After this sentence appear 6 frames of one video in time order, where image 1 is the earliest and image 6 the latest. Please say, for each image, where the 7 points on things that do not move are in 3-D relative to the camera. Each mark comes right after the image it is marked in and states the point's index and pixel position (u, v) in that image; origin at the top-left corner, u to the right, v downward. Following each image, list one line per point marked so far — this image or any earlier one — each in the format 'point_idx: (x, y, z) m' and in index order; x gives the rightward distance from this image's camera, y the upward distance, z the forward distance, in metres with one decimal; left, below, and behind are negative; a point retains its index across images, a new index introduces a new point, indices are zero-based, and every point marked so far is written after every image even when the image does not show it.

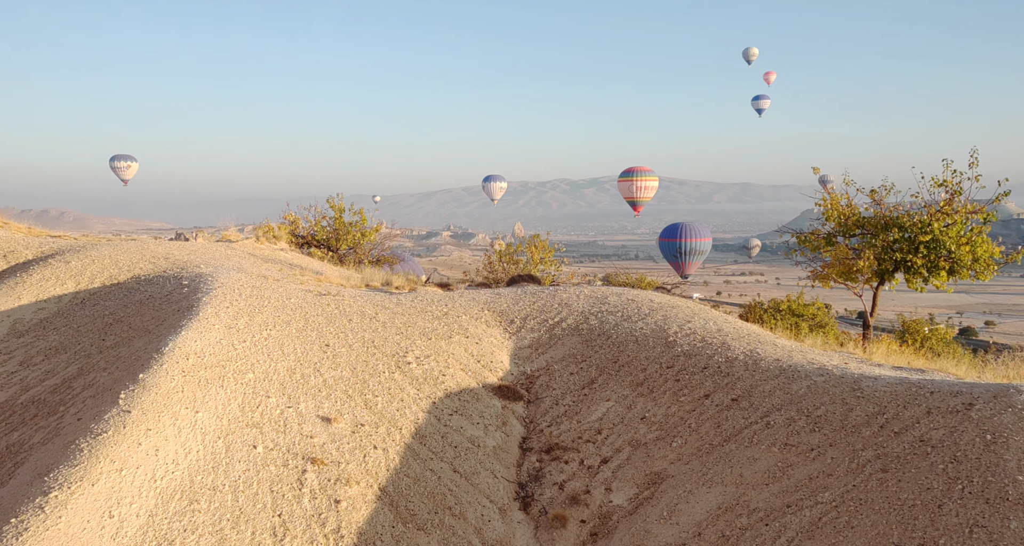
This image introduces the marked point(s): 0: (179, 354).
0: (-4.1, -1.0, +9.9) m
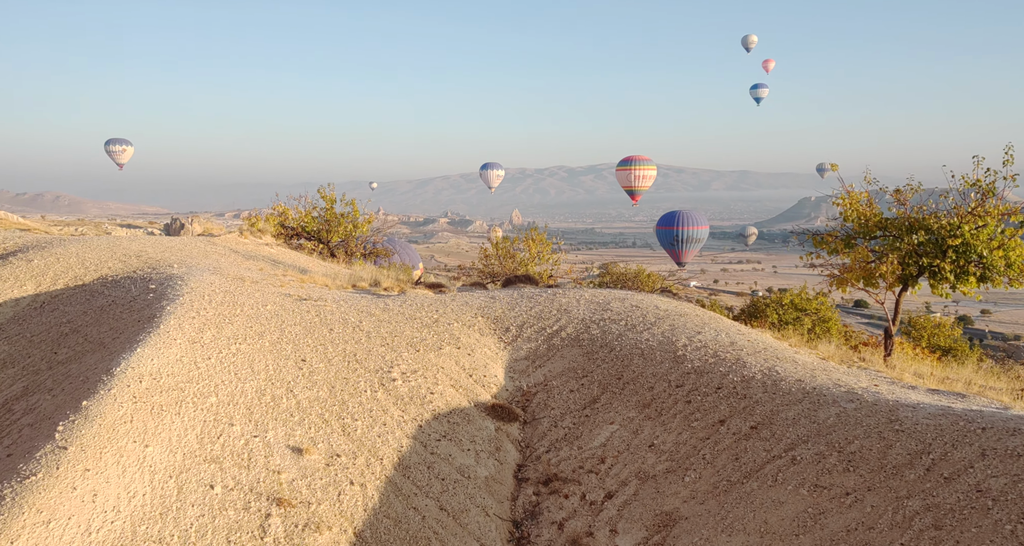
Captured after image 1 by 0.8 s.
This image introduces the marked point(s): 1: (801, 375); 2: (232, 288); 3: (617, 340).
0: (-4.2, -1.1, +8.8) m
1: (+3.8, -1.3, +10.4) m
2: (-4.8, -0.3, +13.7) m
3: (+1.7, -1.1, +12.8) m
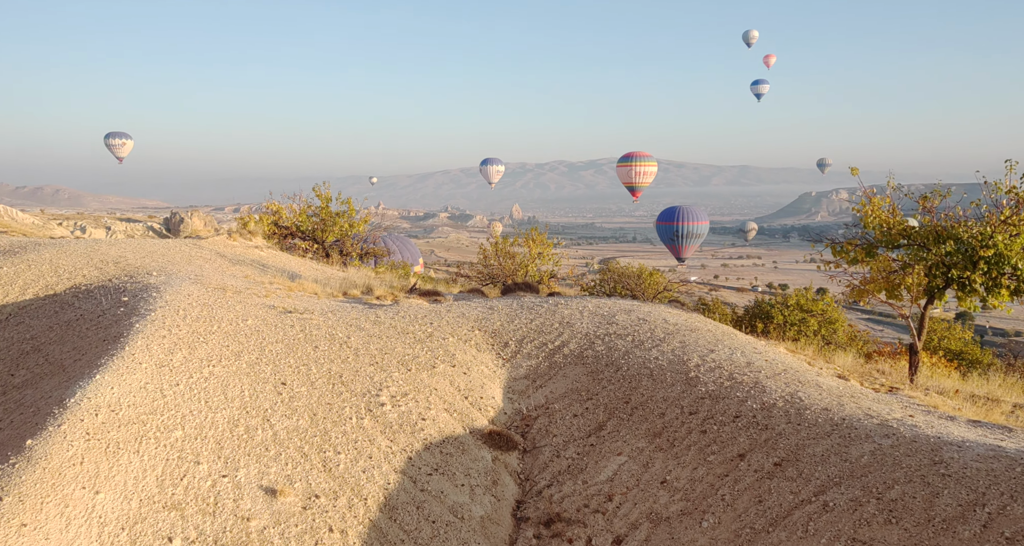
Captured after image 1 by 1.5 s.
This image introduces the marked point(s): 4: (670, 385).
0: (-4.2, -1.3, +7.9) m
1: (+3.8, -1.5, +9.6) m
2: (-4.8, -0.4, +12.8) m
3: (+1.7, -1.3, +11.9) m
4: (+2.1, -1.5, +10.7) m
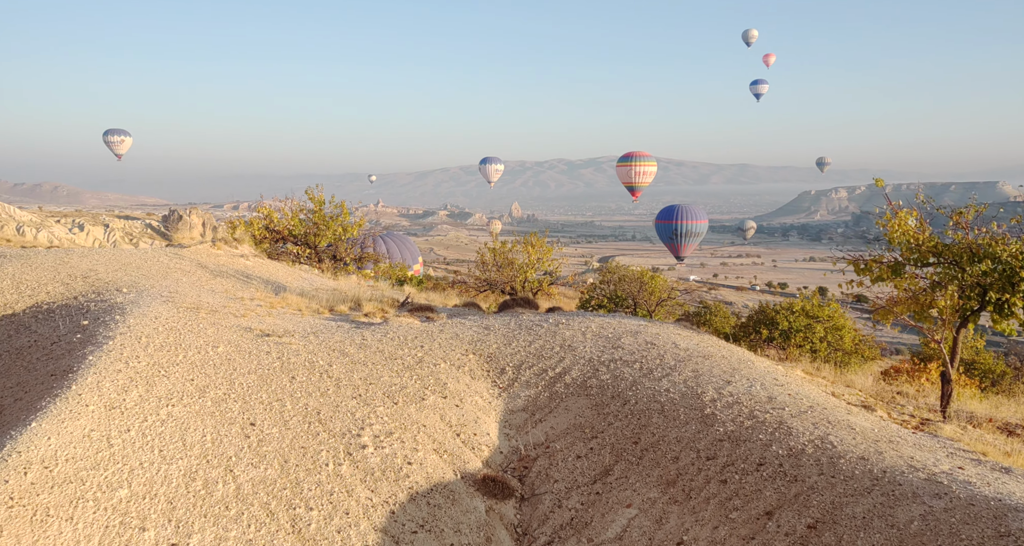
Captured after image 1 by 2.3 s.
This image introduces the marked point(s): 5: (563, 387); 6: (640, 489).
0: (-4.2, -1.6, +6.8) m
1: (+3.7, -1.8, +8.5) m
2: (-4.8, -0.7, +11.7) m
3: (+1.6, -1.6, +10.8) m
4: (+2.1, -1.8, +9.7) m
5: (+0.7, -1.6, +11.3) m
6: (+1.4, -2.4, +8.7) m
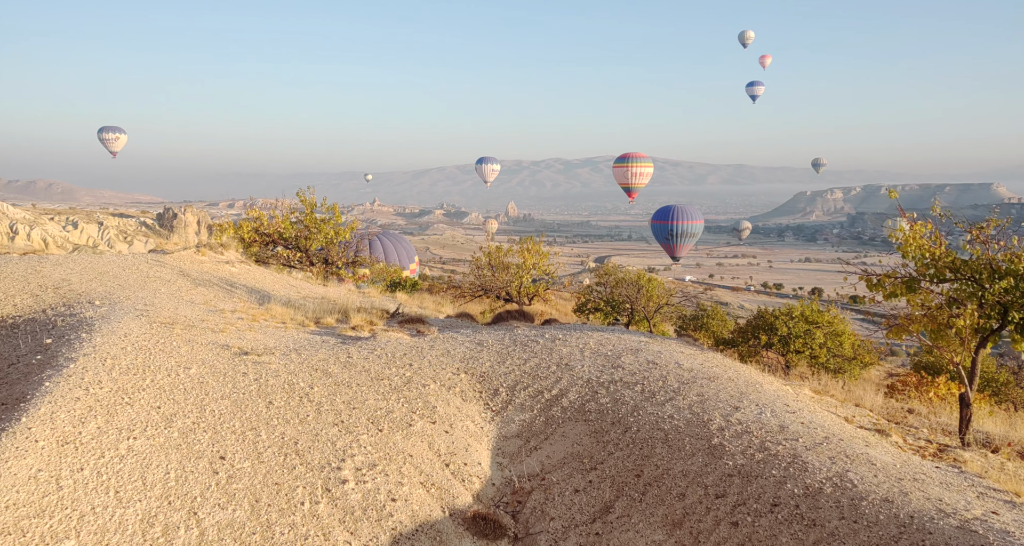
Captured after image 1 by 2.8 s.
0: (-4.3, -1.9, +6.1) m
1: (+3.6, -2.1, +7.8) m
2: (-4.9, -0.9, +11.0) m
3: (+1.5, -1.8, +10.2) m
4: (+2.0, -2.0, +9.0) m
5: (+0.6, -1.8, +10.7) m
6: (+1.3, -2.6, +8.0) m
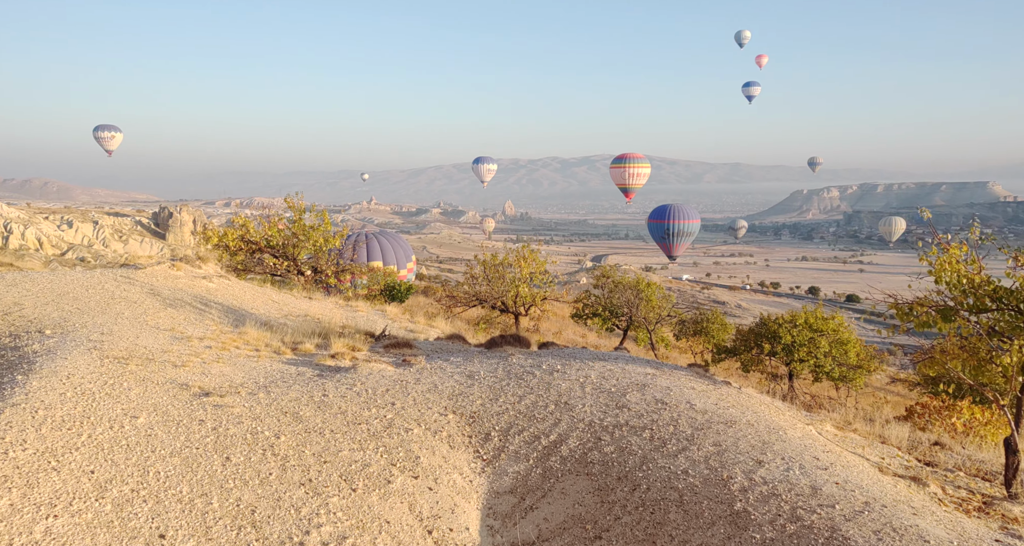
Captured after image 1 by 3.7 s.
0: (-4.4, -2.3, +4.9) m
1: (+3.6, -2.5, +6.6) m
2: (-5.0, -1.3, +9.7) m
3: (+1.5, -2.2, +8.9) m
4: (+1.9, -2.4, +7.8) m
5: (+0.5, -2.2, +9.4) m
6: (+1.2, -3.0, +6.8) m
